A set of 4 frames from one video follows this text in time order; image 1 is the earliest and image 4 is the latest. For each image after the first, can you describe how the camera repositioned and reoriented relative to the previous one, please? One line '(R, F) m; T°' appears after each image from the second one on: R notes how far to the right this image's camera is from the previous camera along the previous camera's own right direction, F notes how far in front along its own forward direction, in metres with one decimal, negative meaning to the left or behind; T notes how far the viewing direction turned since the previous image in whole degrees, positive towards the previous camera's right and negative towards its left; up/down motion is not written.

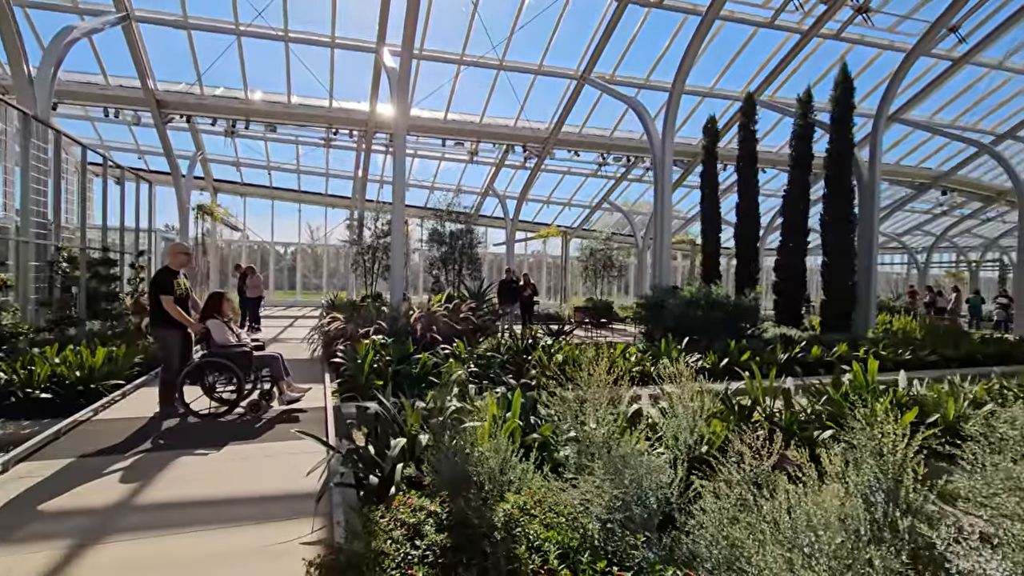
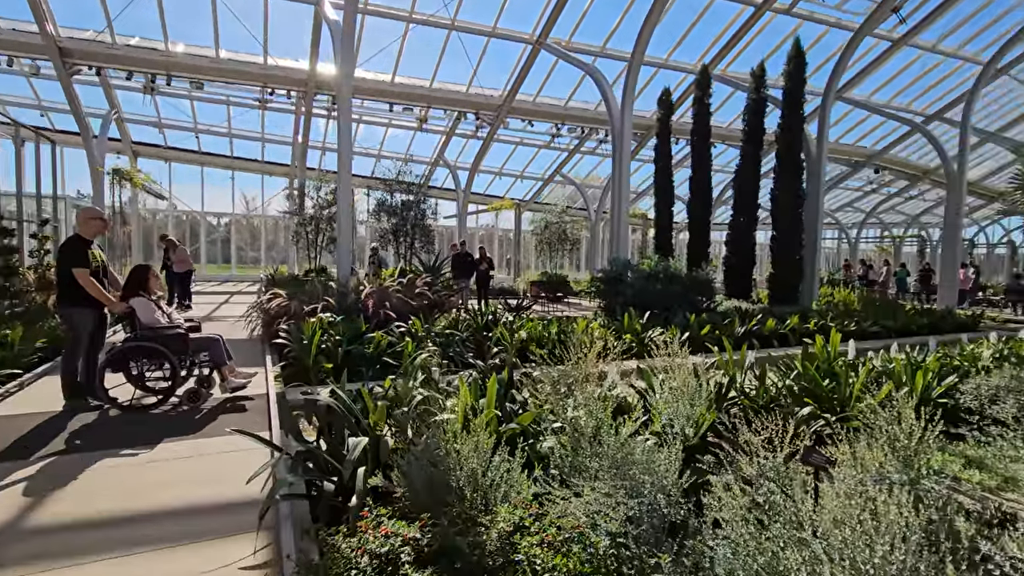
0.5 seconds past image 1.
(-0.1, +0.3) m; +6°
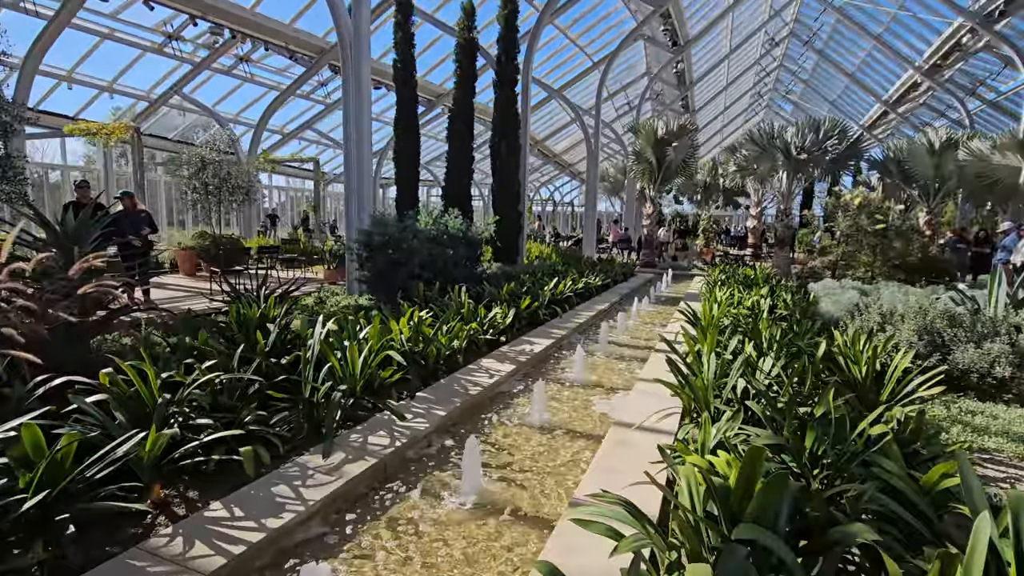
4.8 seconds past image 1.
(-1.2, +2.6) m; +42°
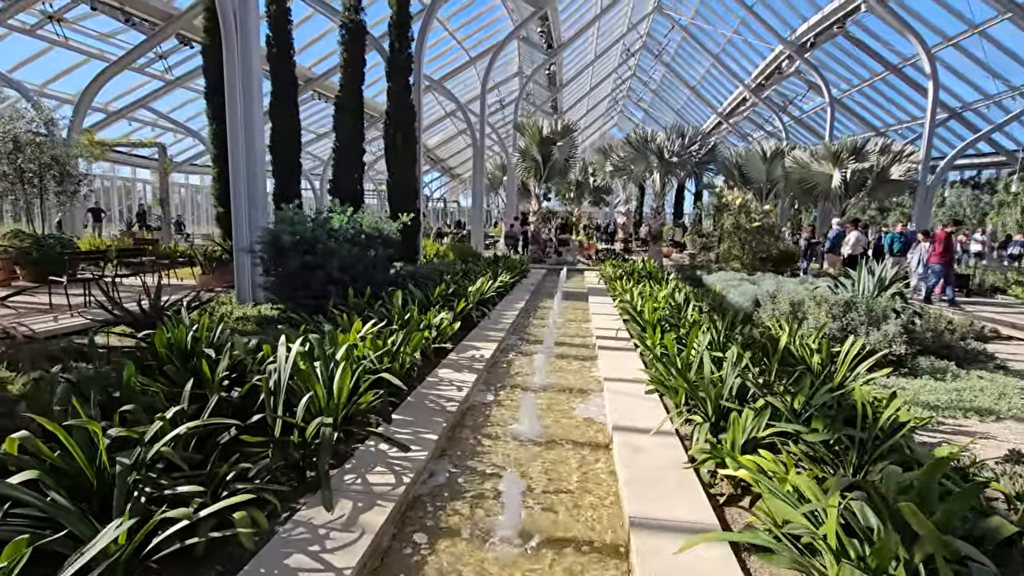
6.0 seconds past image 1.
(-0.7, +0.3) m; +15°
